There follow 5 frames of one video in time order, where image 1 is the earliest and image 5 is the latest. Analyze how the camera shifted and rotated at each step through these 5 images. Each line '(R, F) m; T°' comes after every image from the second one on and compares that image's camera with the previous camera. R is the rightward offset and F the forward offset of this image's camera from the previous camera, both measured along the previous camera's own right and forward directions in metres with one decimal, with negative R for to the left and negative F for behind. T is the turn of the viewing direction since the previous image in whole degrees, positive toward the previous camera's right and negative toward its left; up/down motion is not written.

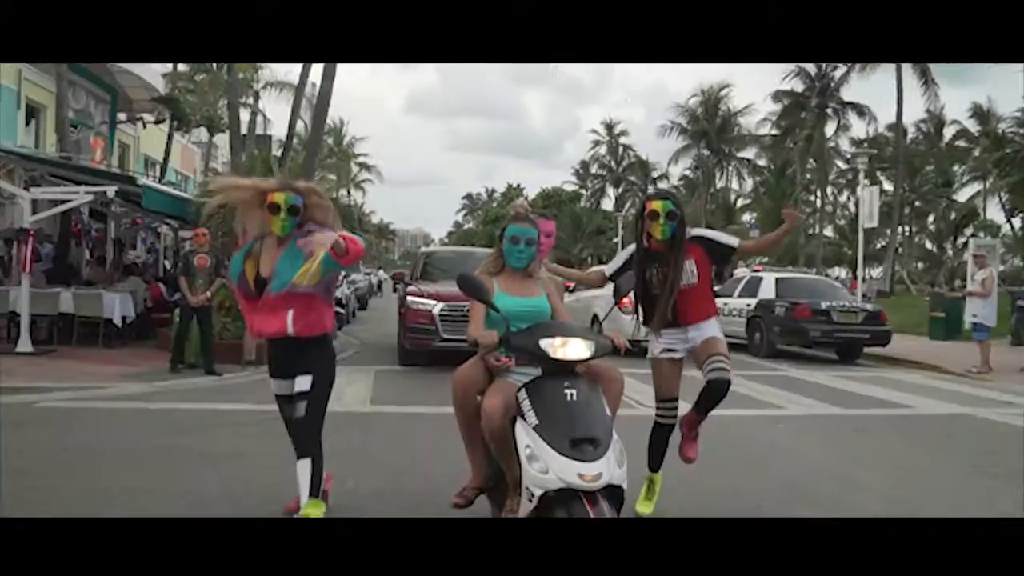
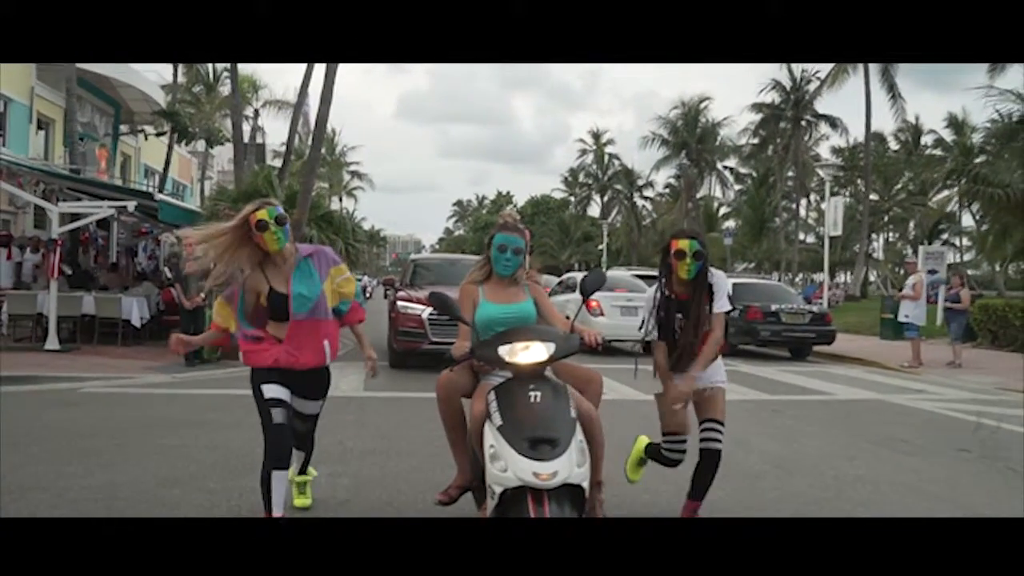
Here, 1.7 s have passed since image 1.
(+0.2, -1.3) m; +1°
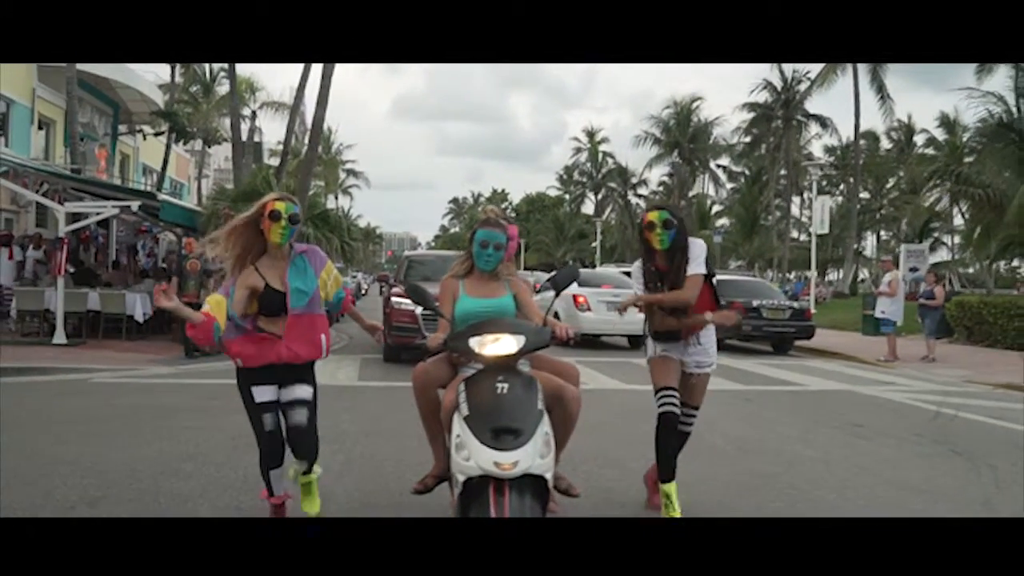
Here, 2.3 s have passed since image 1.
(+0.1, -0.5) m; 0°
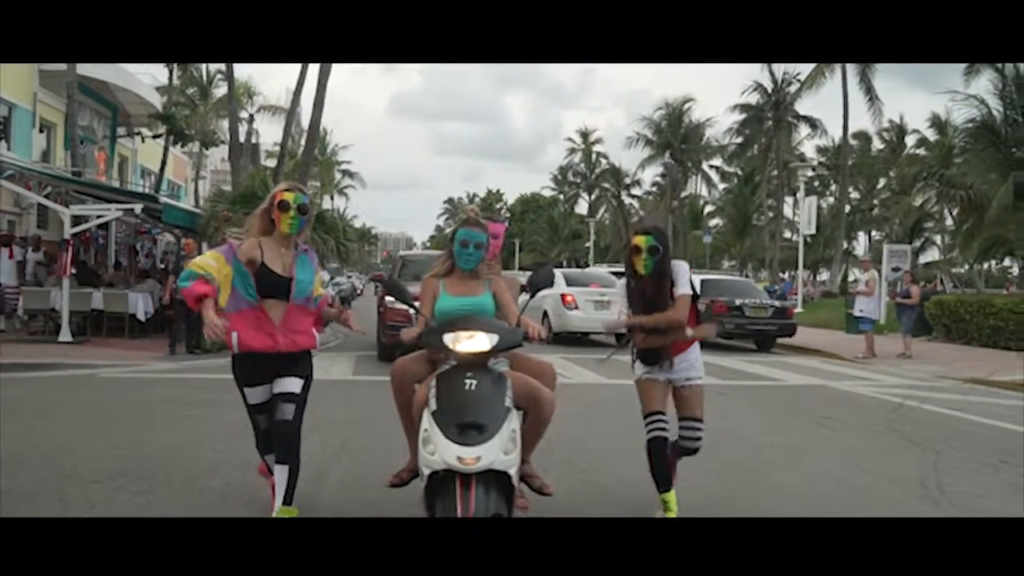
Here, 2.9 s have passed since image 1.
(+0.1, -0.5) m; 0°
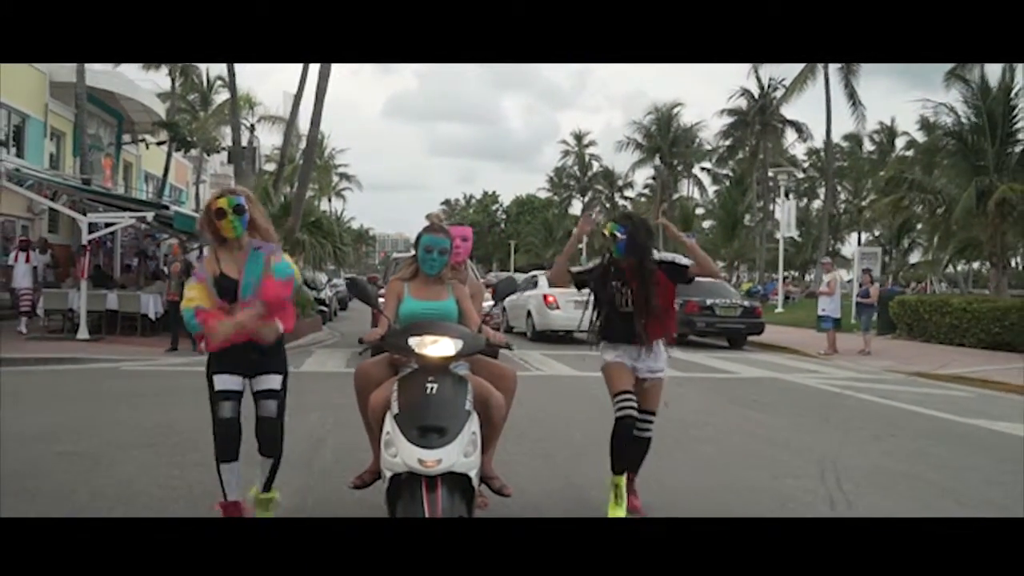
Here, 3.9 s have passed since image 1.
(+0.2, -1.0) m; 0°
